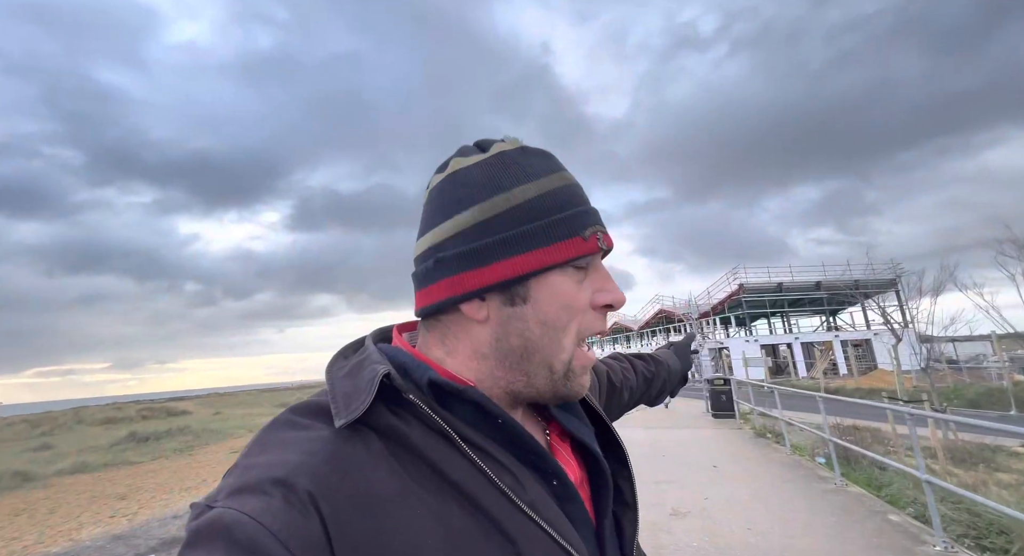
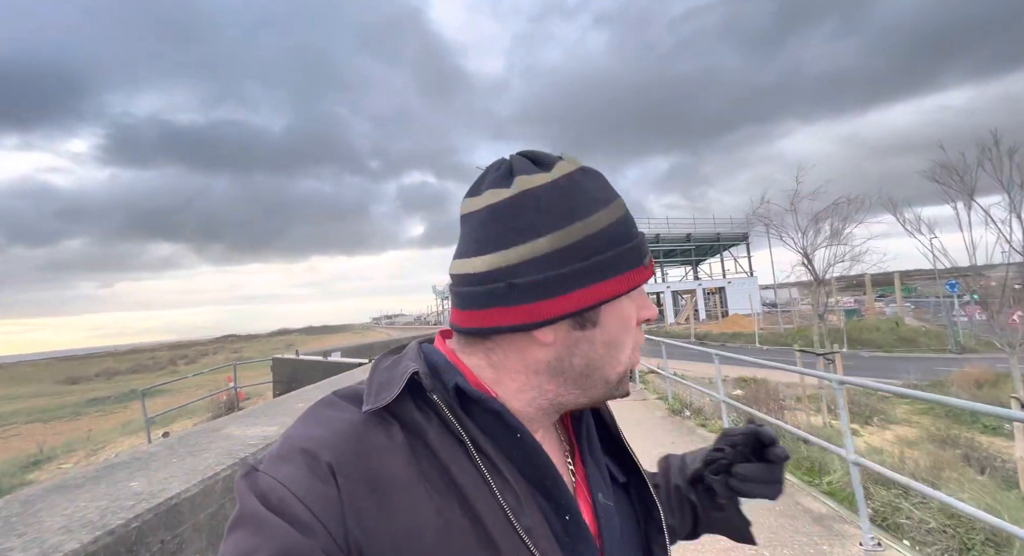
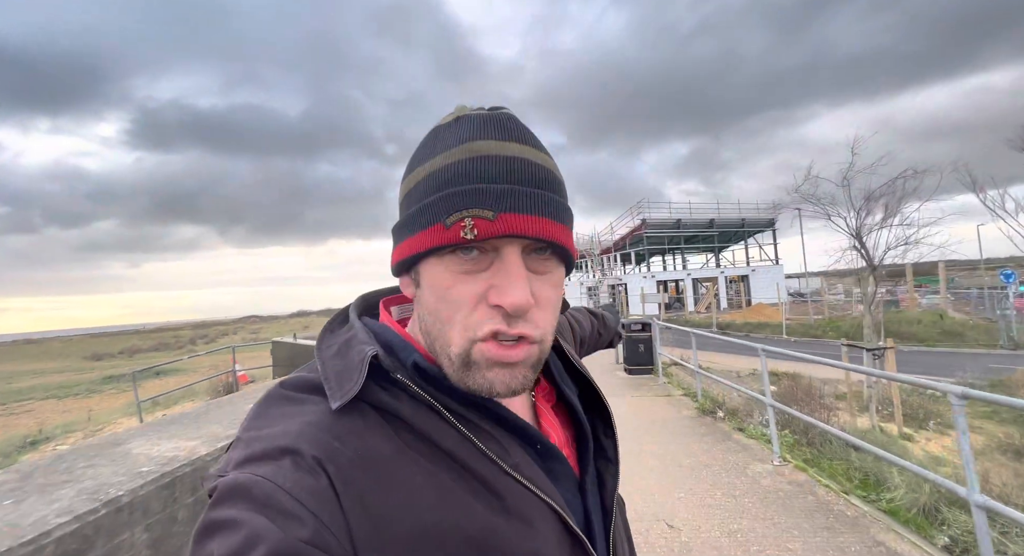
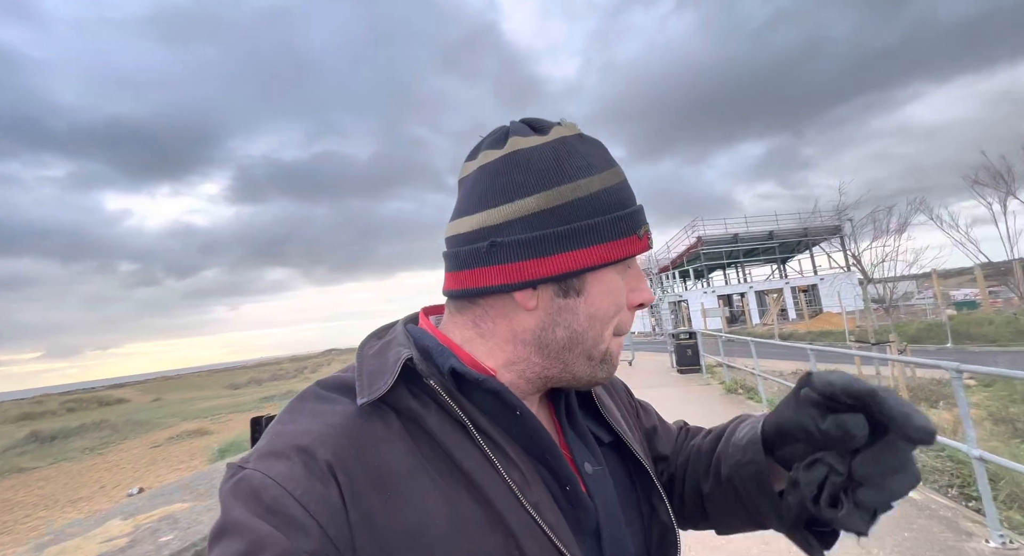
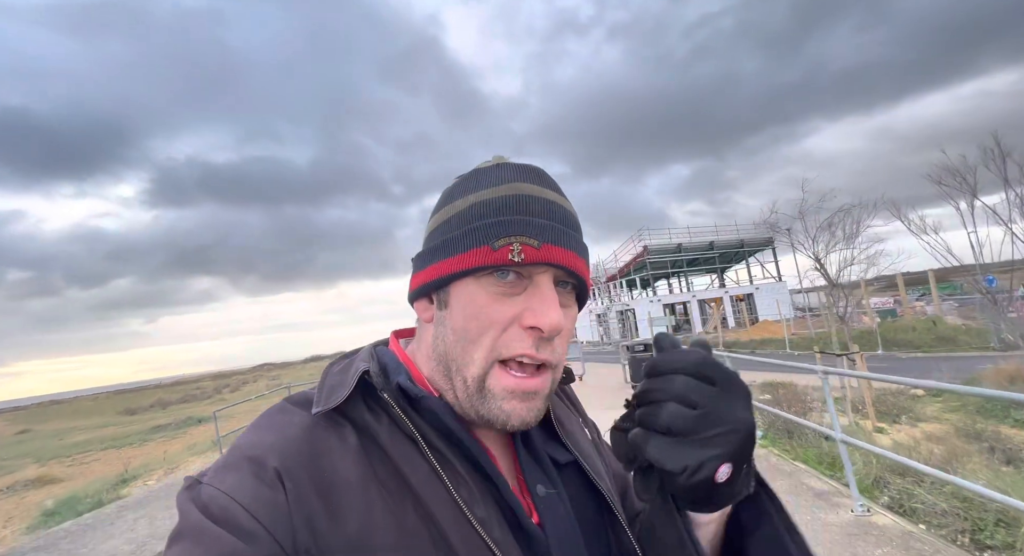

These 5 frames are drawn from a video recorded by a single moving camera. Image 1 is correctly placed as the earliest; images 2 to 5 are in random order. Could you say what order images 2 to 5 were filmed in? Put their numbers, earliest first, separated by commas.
4, 5, 2, 3
